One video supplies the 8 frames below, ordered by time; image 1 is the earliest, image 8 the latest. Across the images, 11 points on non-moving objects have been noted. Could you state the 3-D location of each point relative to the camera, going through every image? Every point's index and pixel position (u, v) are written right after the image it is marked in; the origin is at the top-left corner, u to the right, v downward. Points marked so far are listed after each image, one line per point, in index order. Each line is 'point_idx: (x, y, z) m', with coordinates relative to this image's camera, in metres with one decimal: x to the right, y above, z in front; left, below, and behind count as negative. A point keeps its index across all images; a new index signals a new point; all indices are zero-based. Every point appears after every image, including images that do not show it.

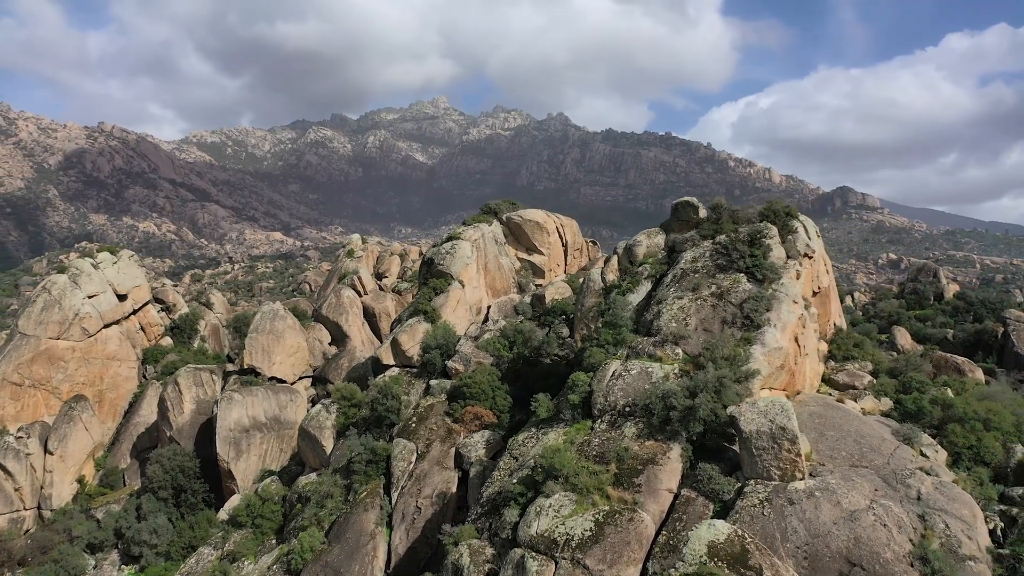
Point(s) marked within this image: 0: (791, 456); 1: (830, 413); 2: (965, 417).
0: (+4.3, -2.6, +12.8) m
1: (+6.2, -2.5, +16.0) m
2: (+8.7, -2.5, +15.9) m
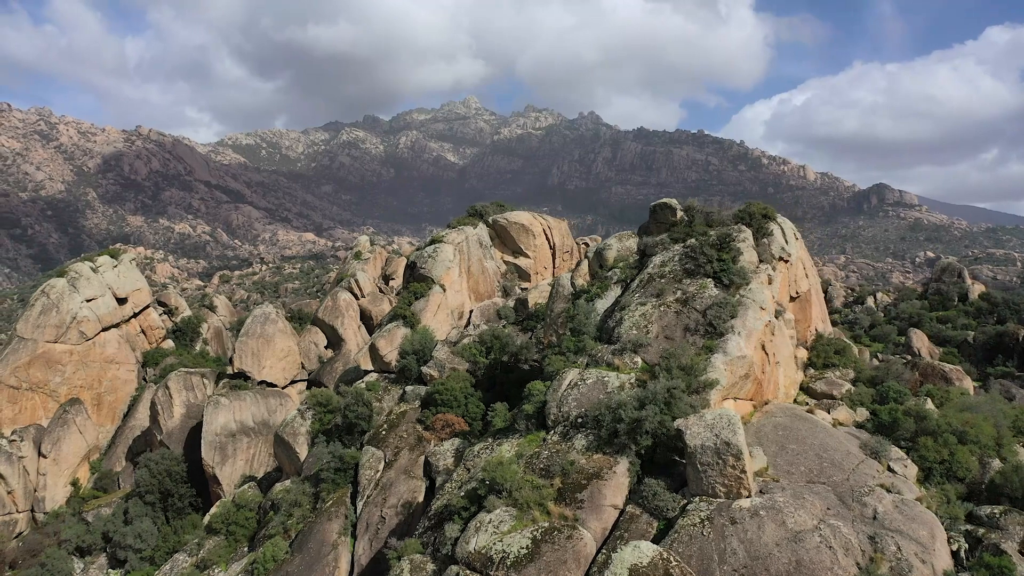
0: (+3.3, -2.7, +12.2) m
1: (+5.3, -2.6, +15.3) m
2: (+7.8, -2.6, +15.1) m
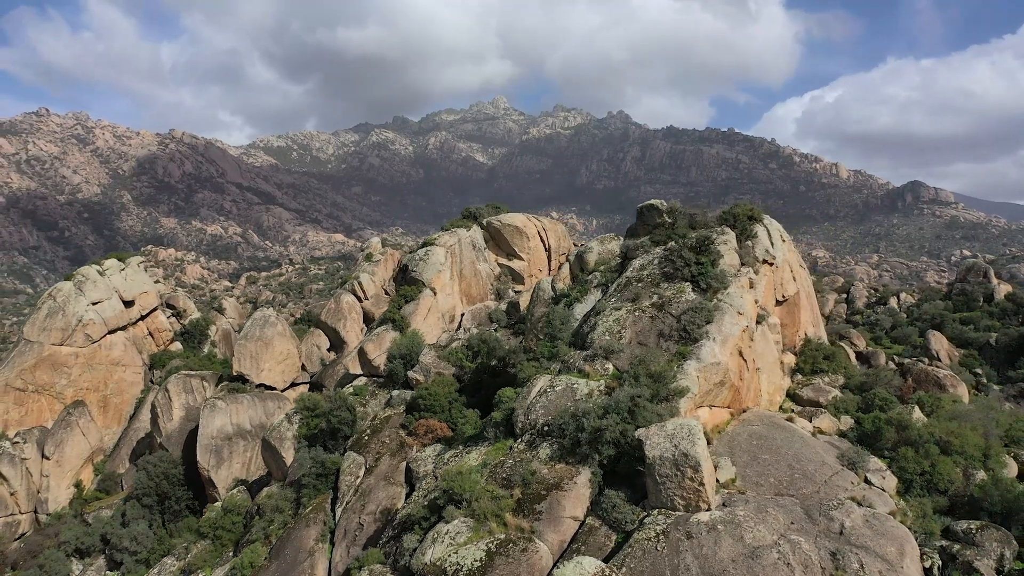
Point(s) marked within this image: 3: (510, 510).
0: (+2.6, -2.8, +11.7) m
1: (+4.7, -2.7, +14.8) m
2: (+7.2, -2.7, +14.5) m
3: (0.0, -3.5, +12.9) m
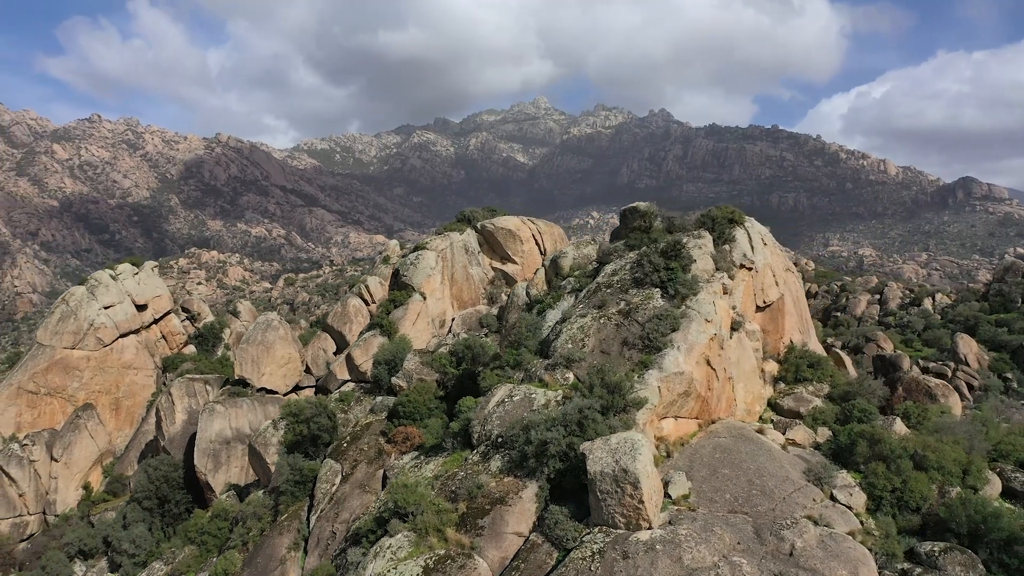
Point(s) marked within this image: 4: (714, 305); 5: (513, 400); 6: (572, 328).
0: (+1.7, -3.0, +11.3) m
1: (+3.9, -2.8, +14.3) m
2: (+6.4, -2.8, +13.8) m
3: (-0.9, -3.7, +12.6) m
4: (+3.8, -0.3, +15.5) m
5: (0.0, -2.0, +14.6) m
6: (+1.2, -0.8, +15.9) m
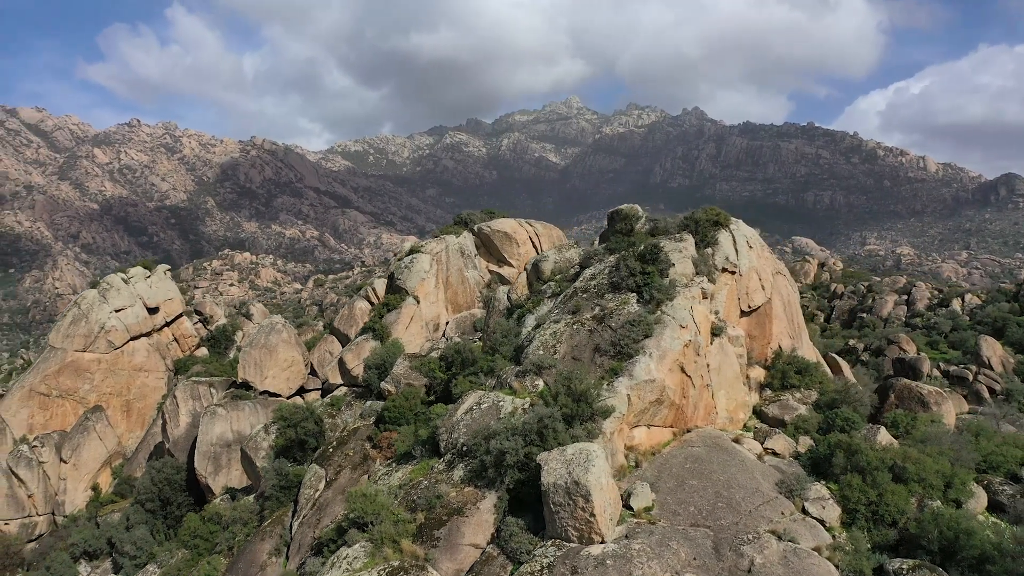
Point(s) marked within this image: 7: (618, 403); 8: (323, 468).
0: (+1.0, -3.0, +11.0) m
1: (+3.3, -2.9, +13.8) m
2: (+5.8, -2.9, +13.3) m
3: (-1.5, -3.8, +12.4) m
4: (+3.3, -0.4, +15.1) m
5: (-0.5, -2.1, +14.3) m
6: (+0.6, -0.9, +15.6) m
7: (+1.7, -1.9, +13.4) m
8: (-4.5, -4.3, +19.6) m
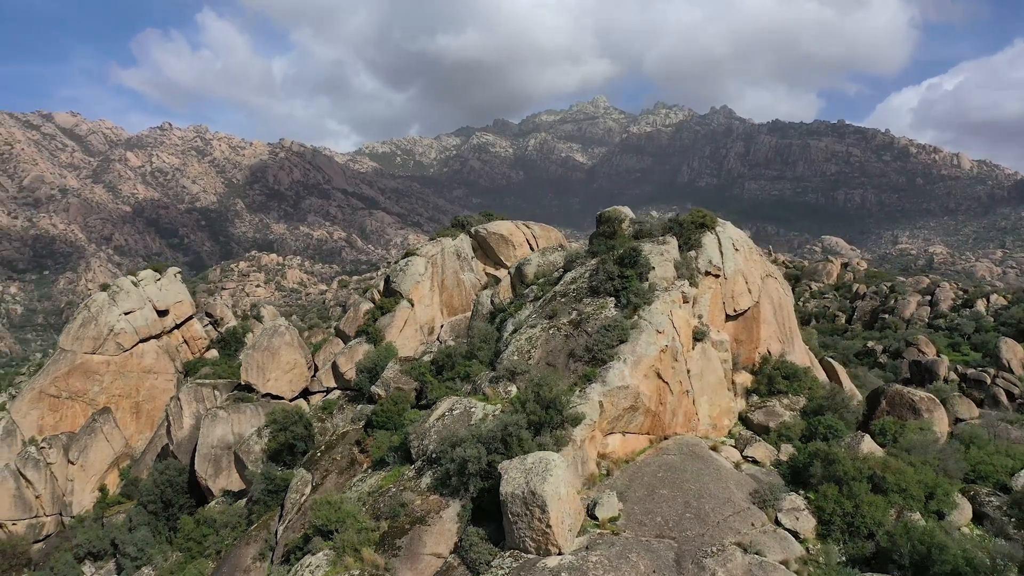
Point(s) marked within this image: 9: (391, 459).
0: (+0.4, -3.1, +10.7) m
1: (+2.9, -2.9, +13.5) m
2: (+5.3, -3.0, +12.9) m
3: (-2.1, -3.8, +12.2) m
4: (+2.8, -0.5, +14.8) m
5: (-1.0, -2.2, +14.1) m
6: (+0.2, -0.9, +15.3) m
7: (+1.2, -1.9, +13.1) m
8: (-4.8, -4.4, +19.5) m
9: (-2.2, -3.1, +14.8) m
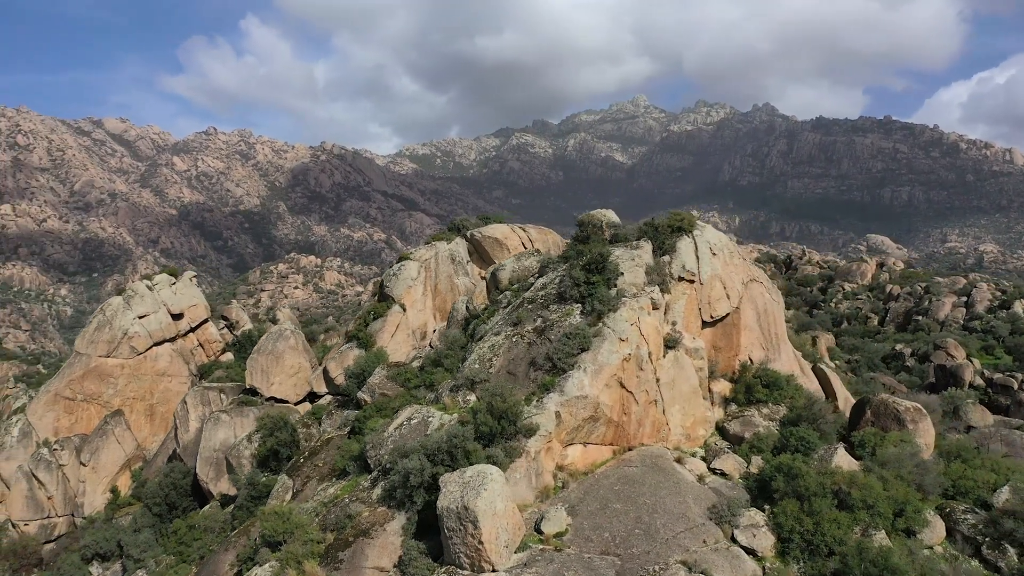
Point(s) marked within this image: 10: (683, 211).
0: (-0.5, -3.2, +10.4) m
1: (+2.1, -3.0, +13.1) m
2: (+4.5, -3.1, +12.4) m
3: (-2.9, -4.0, +12.0) m
4: (+2.2, -0.6, +14.4) m
5: (-1.7, -2.3, +13.9) m
6: (-0.4, -1.1, +15.0) m
7: (+0.5, -2.1, +12.8) m
8: (-5.2, -4.5, +19.5) m
9: (-2.8, -3.2, +14.6) m
10: (+3.5, +1.6, +17.0) m
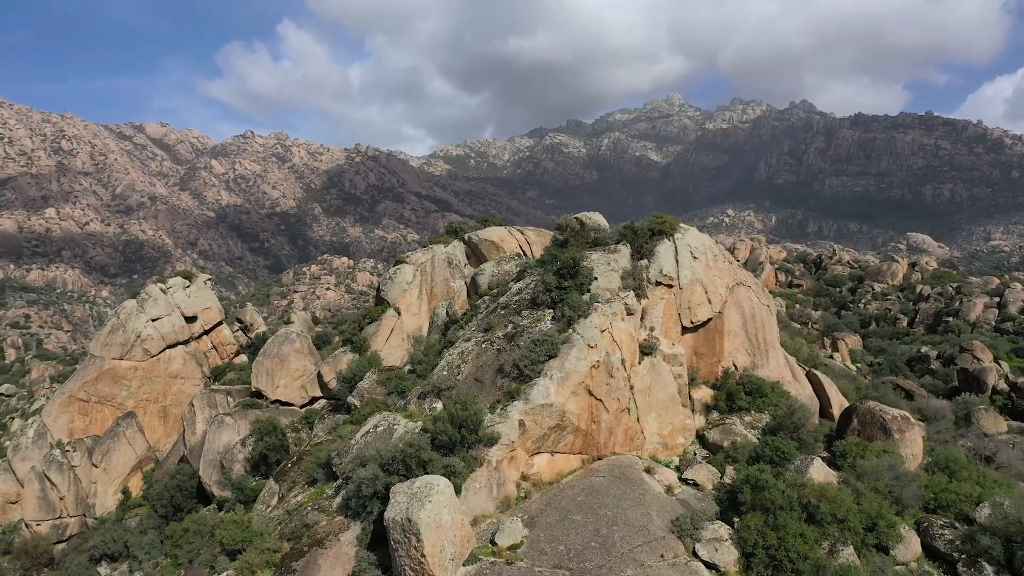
0: (-1.2, -3.3, +10.2) m
1: (+1.5, -3.1, +12.8) m
2: (+3.9, -3.2, +11.9) m
3: (-3.5, -4.1, +11.9) m
4: (+1.6, -0.7, +14.1) m
5: (-2.3, -2.4, +13.7) m
6: (-1.0, -1.2, +14.8) m
7: (-0.1, -2.2, +12.6) m
8: (-5.5, -4.7, +19.5) m
9: (-3.4, -3.3, +14.5) m
10: (+3.1, +1.5, +16.6) m
